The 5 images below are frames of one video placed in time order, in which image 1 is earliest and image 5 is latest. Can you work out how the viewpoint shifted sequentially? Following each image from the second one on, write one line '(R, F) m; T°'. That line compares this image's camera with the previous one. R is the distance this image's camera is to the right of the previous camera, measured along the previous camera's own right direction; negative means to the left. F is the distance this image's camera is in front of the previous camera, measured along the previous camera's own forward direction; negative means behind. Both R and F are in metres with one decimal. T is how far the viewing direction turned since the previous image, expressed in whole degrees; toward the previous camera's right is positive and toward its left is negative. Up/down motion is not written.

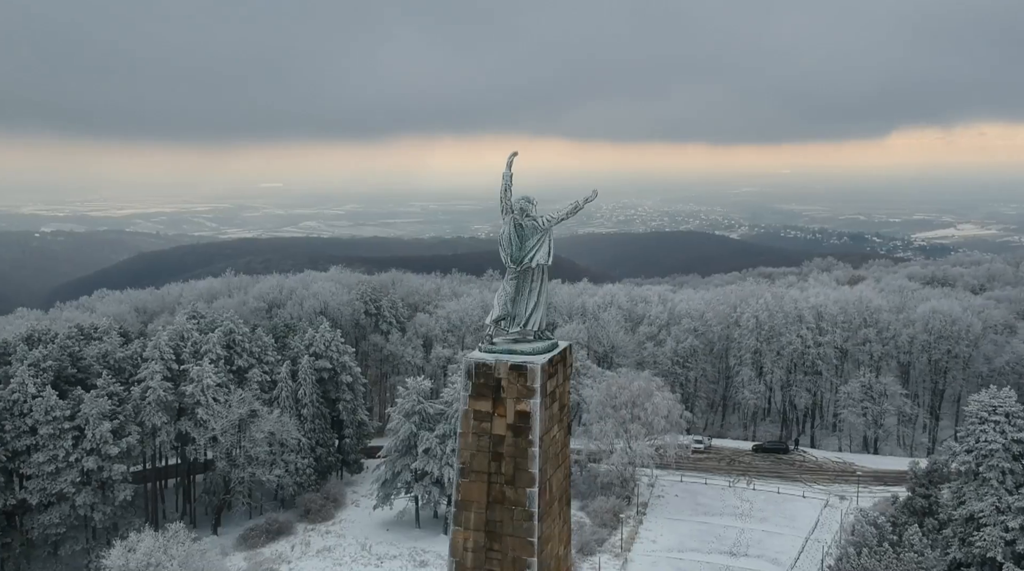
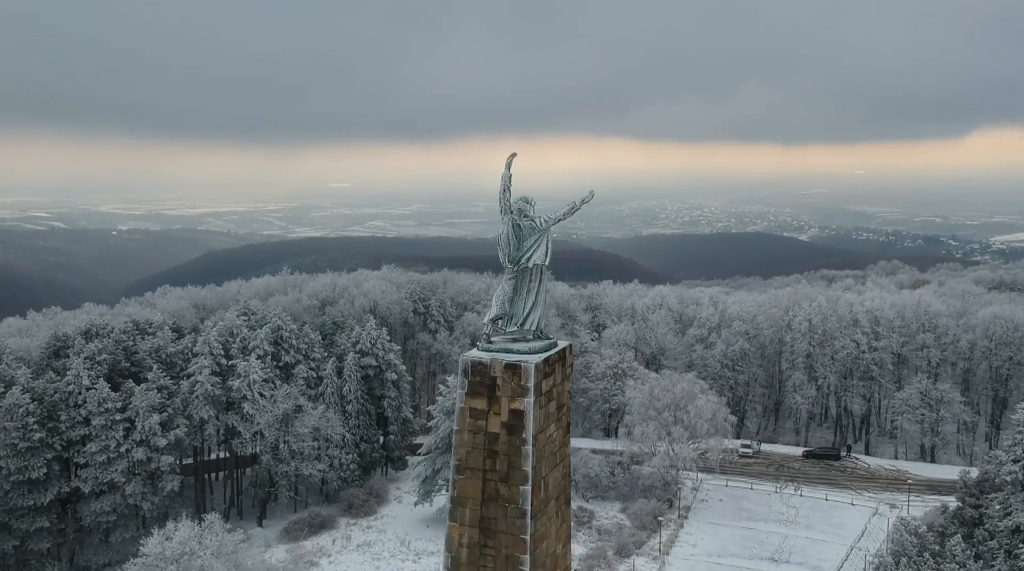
(+0.6, -0.1) m; -3°
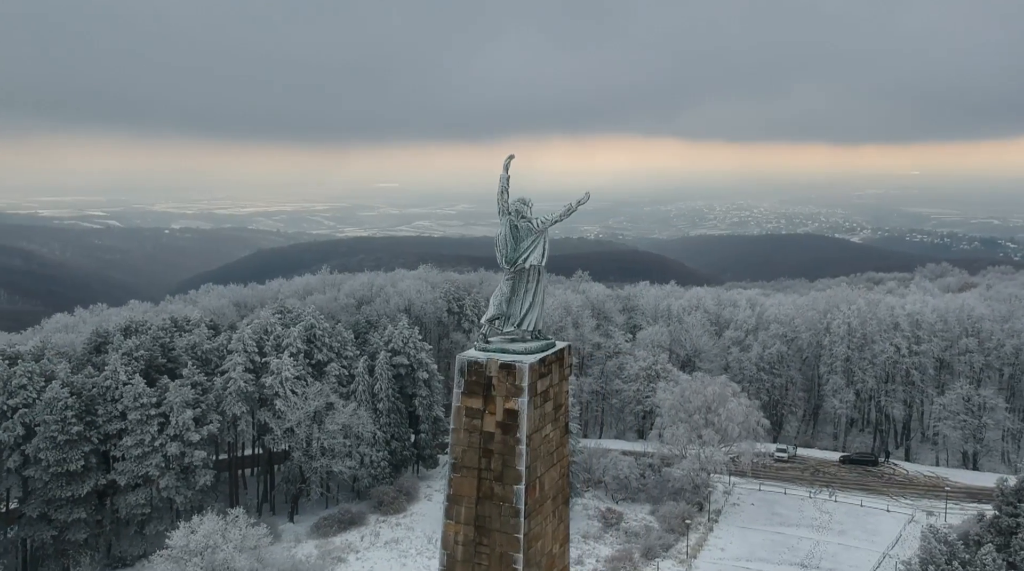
(+0.5, -0.1) m; -2°
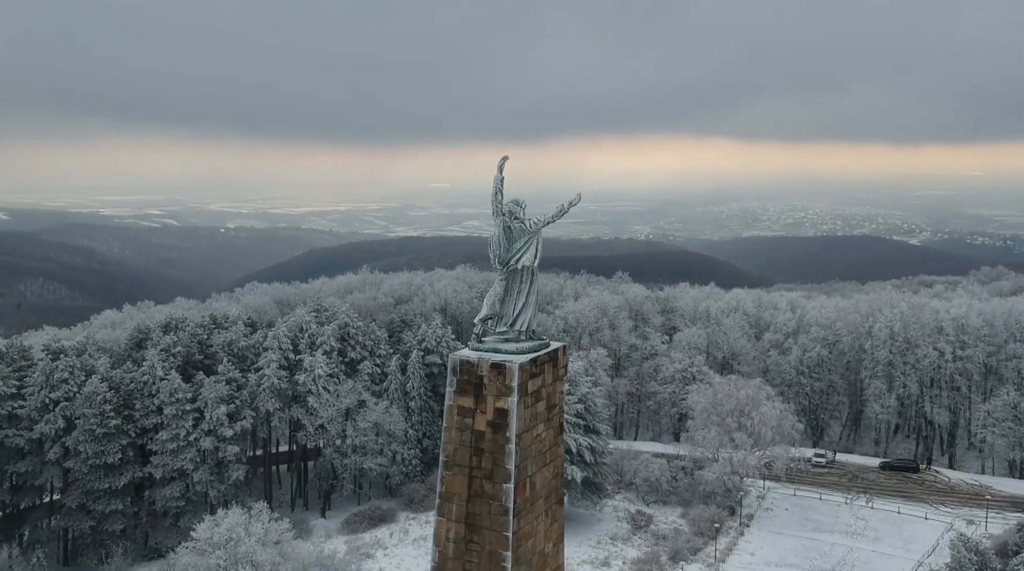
(+0.6, -0.1) m; -3°
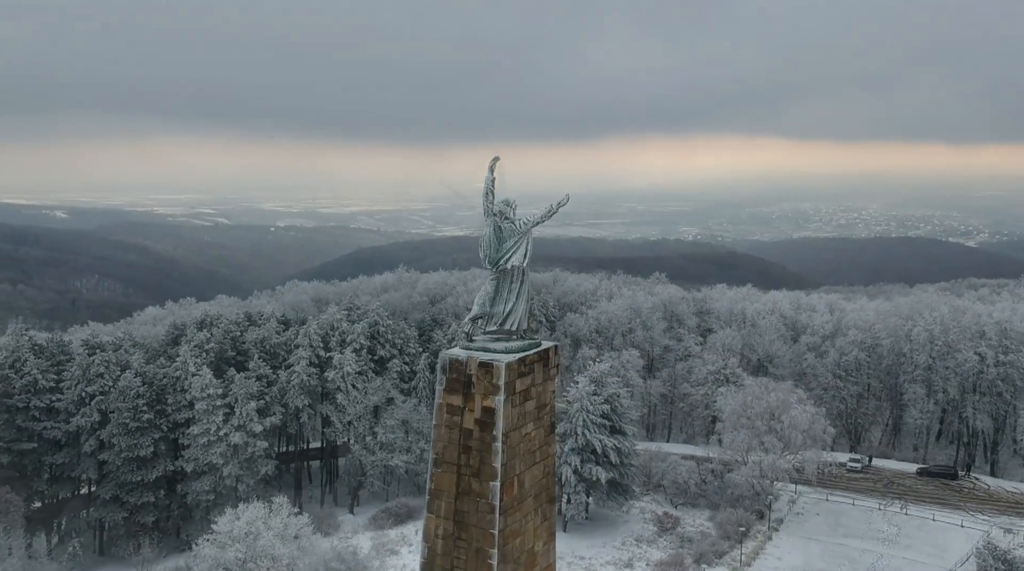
(+0.6, -0.1) m; -2°
